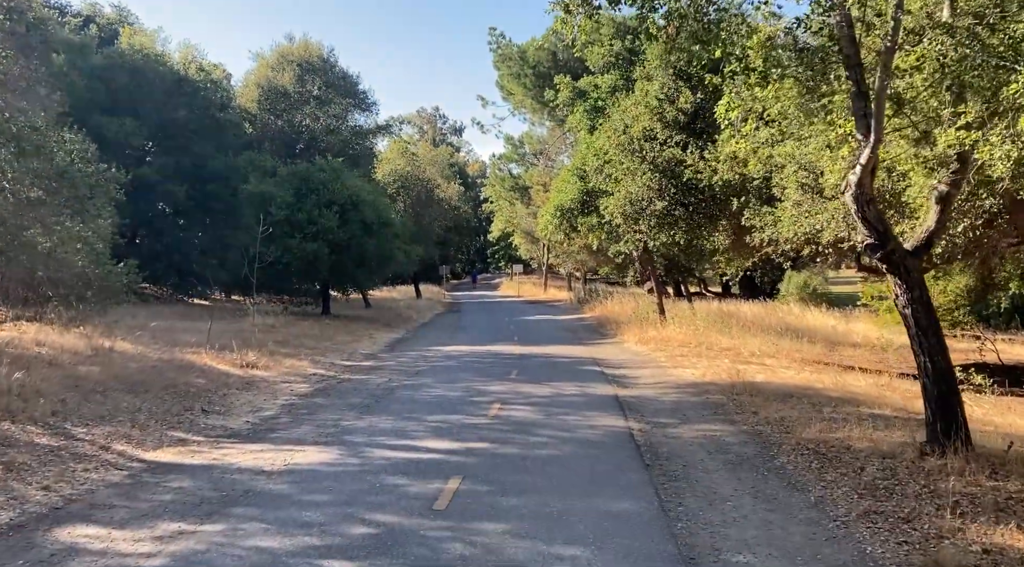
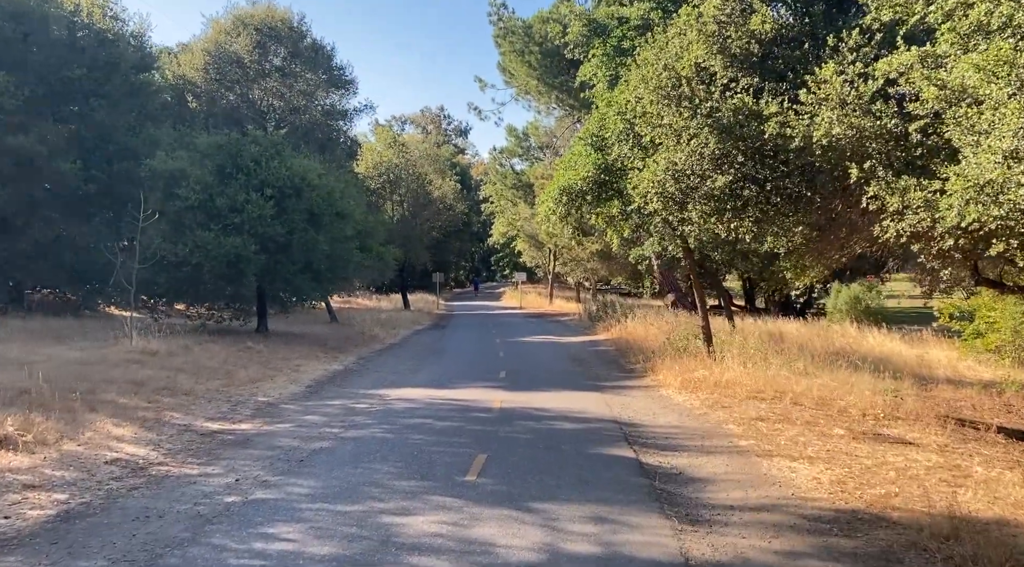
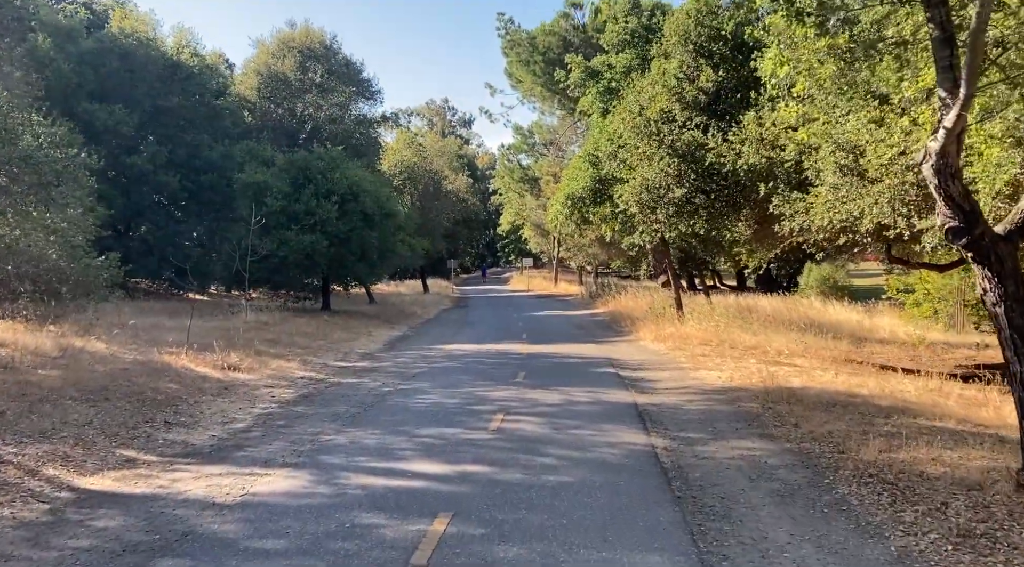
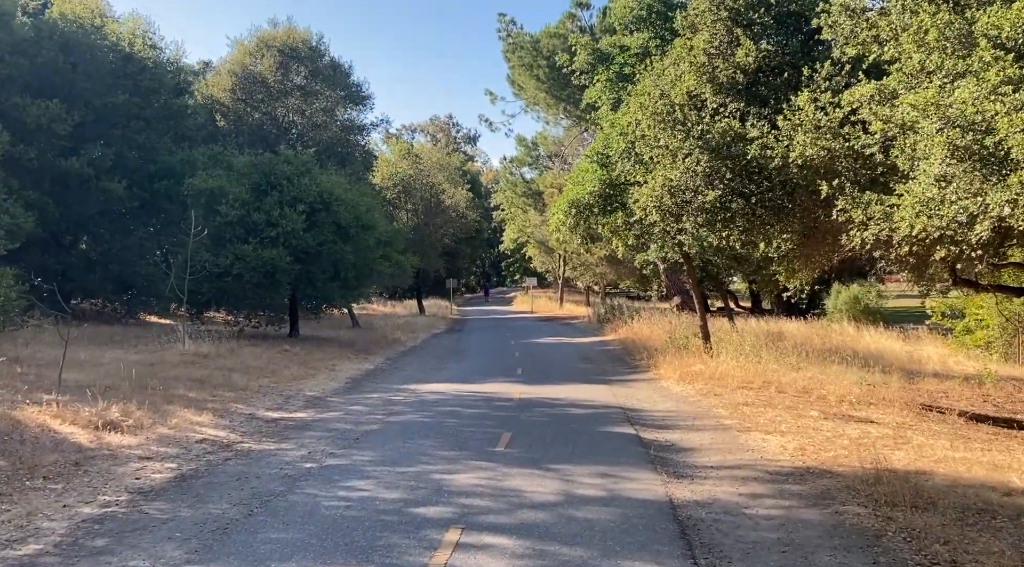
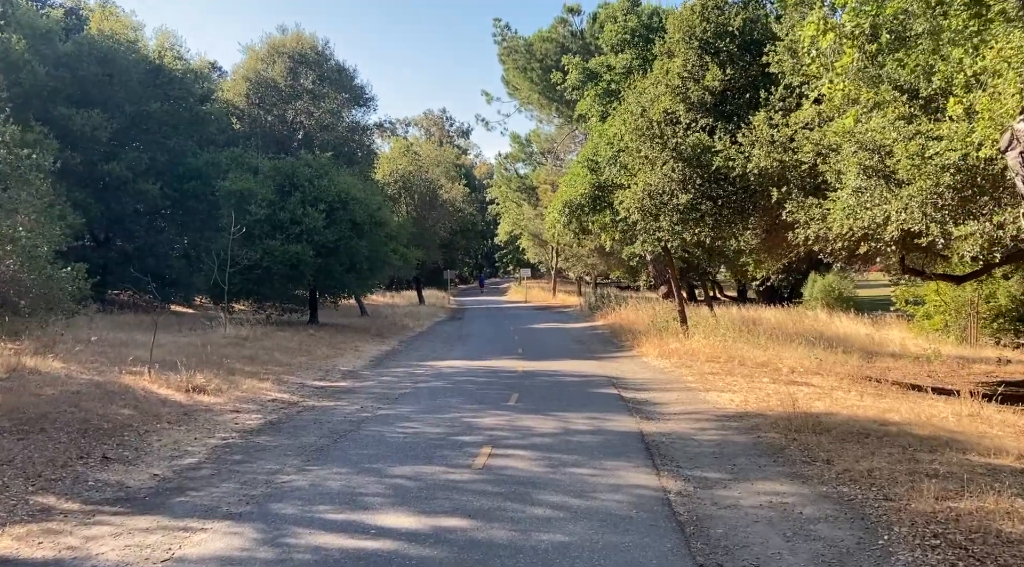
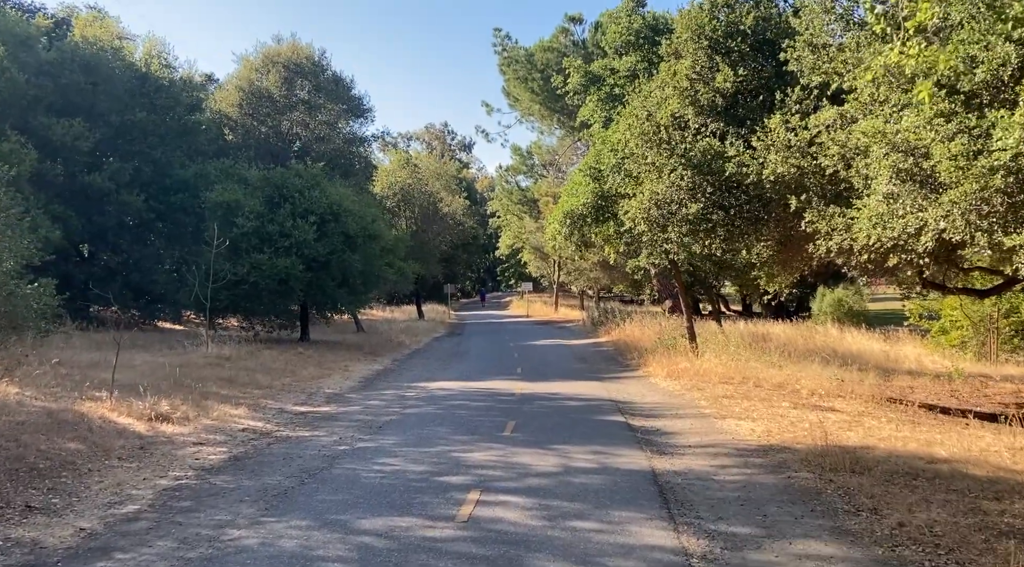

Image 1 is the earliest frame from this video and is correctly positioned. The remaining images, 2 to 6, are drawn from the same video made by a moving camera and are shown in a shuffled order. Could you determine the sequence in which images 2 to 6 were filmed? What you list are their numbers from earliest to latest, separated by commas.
3, 5, 6, 4, 2
